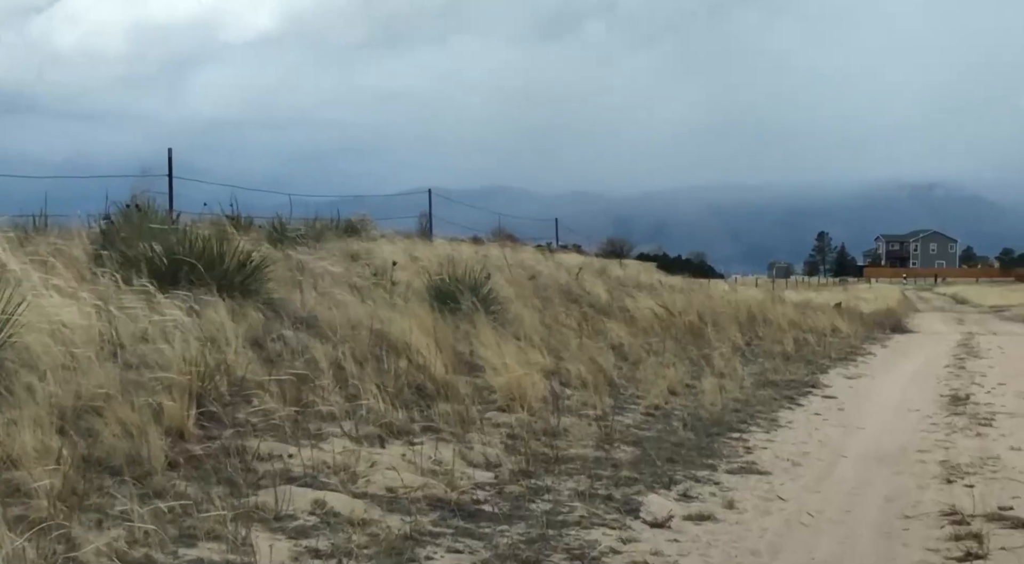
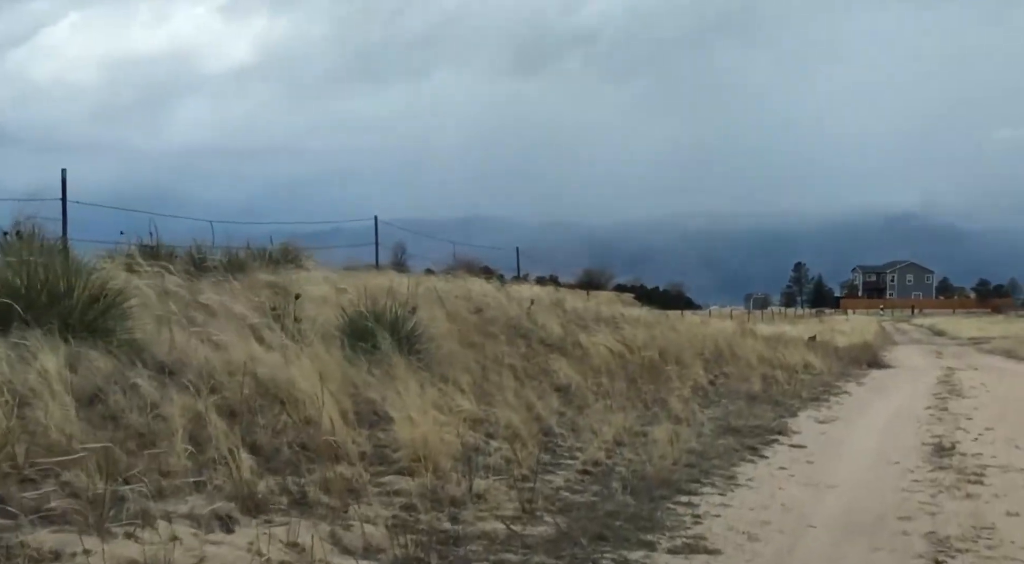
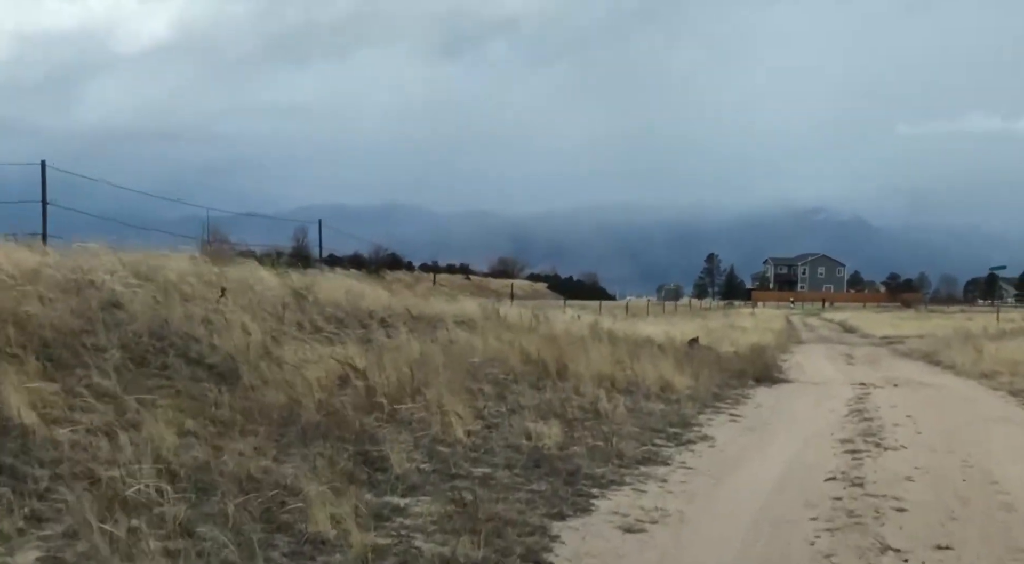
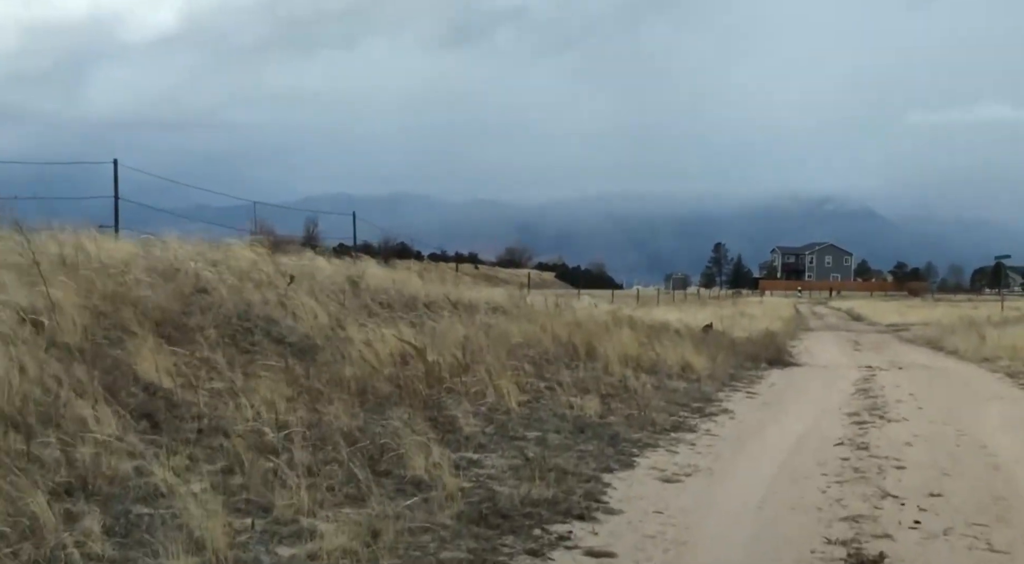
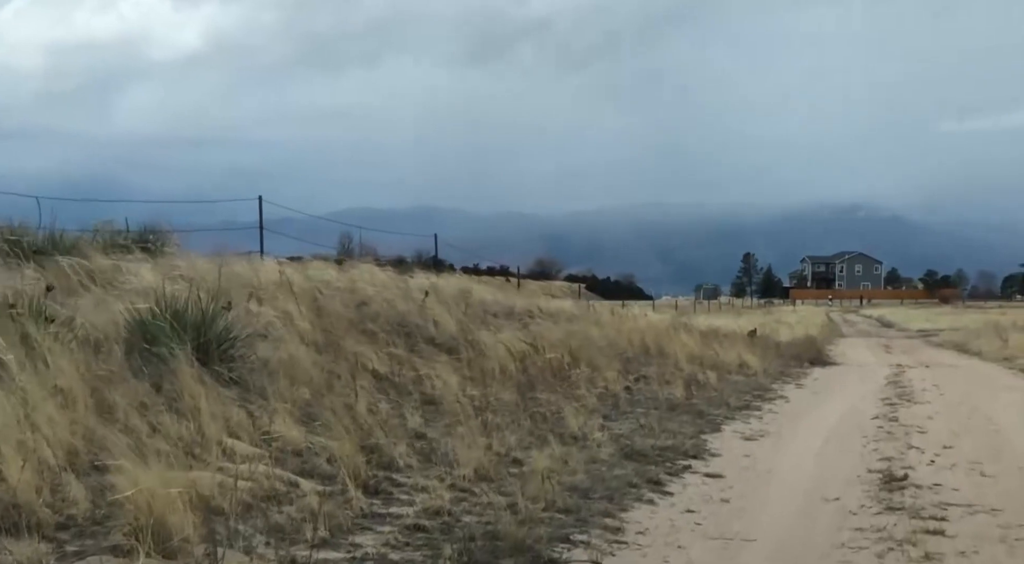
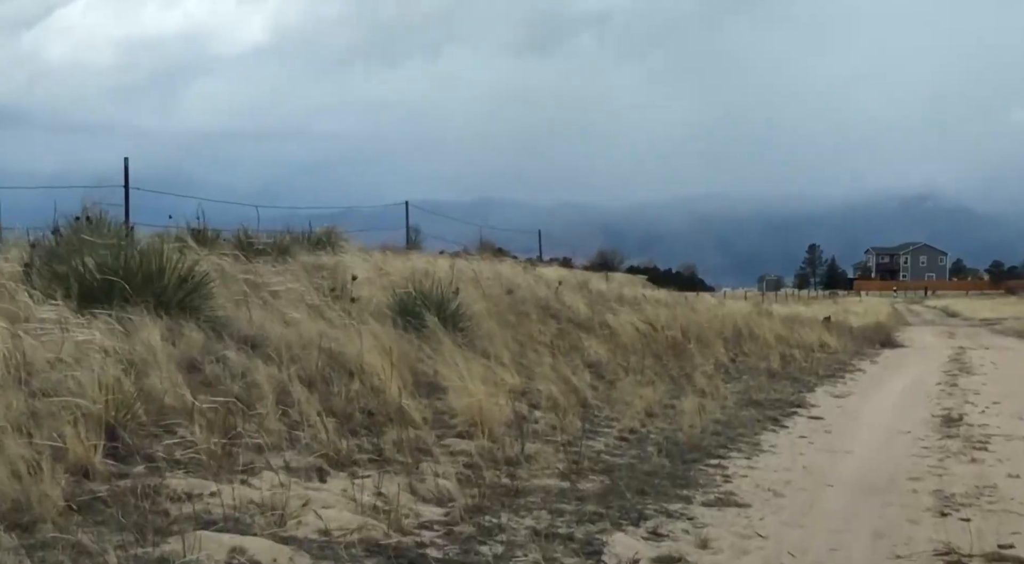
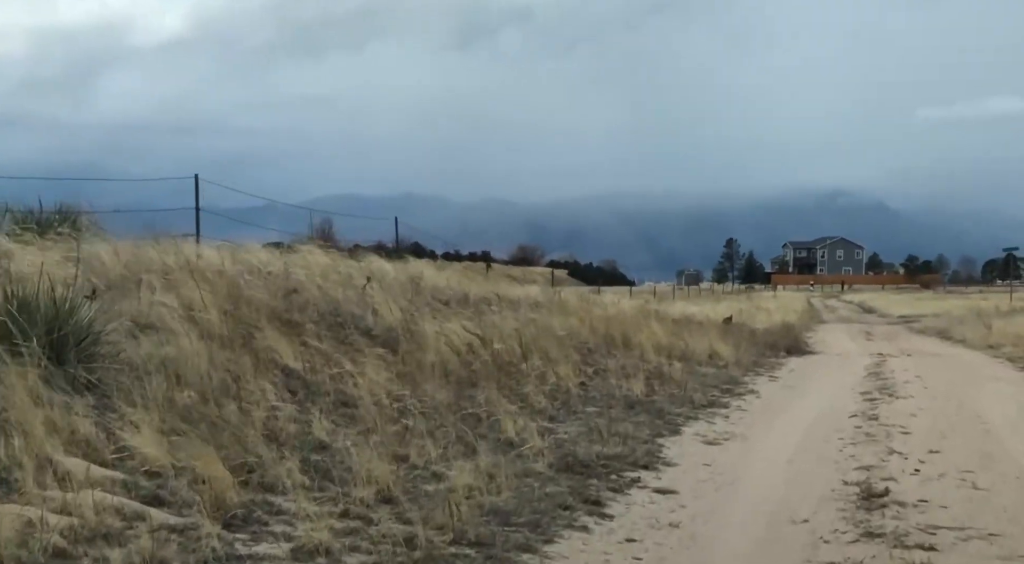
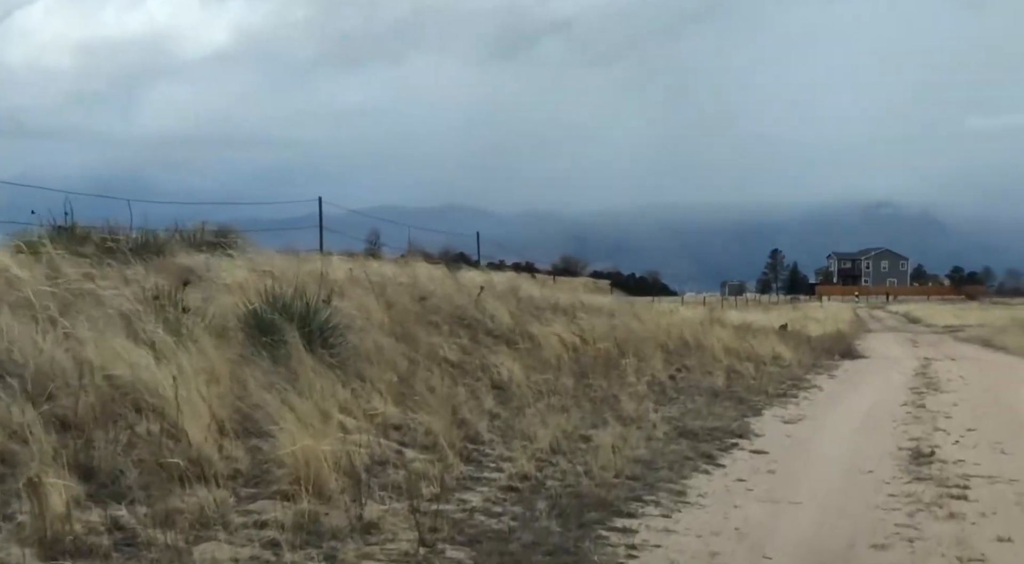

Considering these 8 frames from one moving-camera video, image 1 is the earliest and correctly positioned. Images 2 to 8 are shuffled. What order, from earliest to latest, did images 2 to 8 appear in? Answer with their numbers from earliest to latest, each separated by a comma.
6, 2, 8, 5, 7, 4, 3
